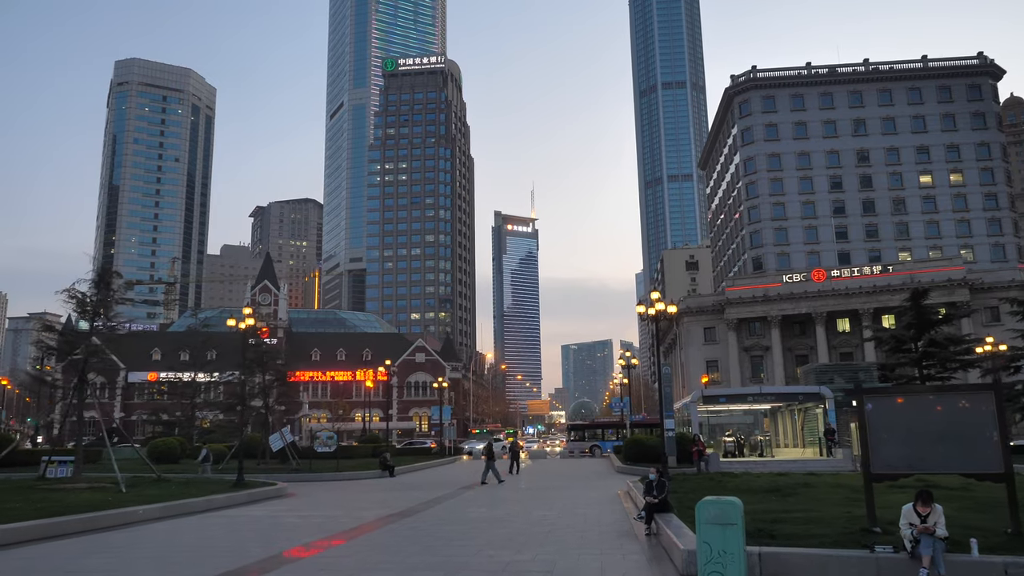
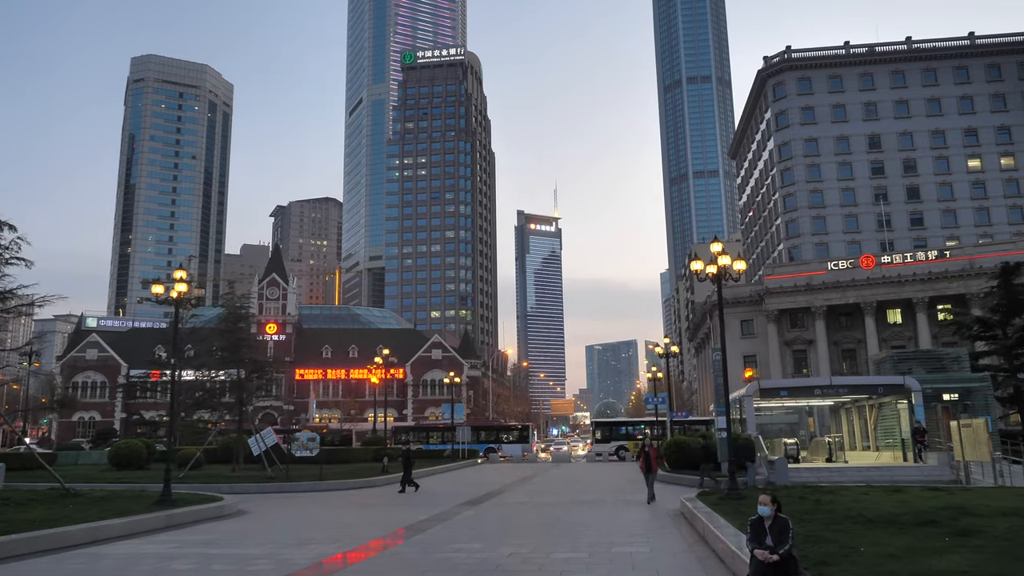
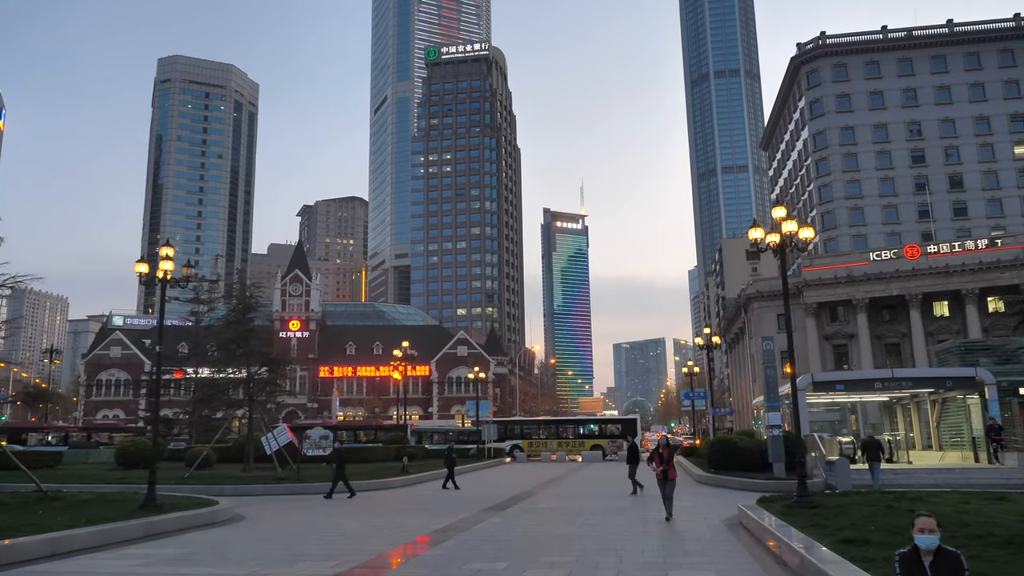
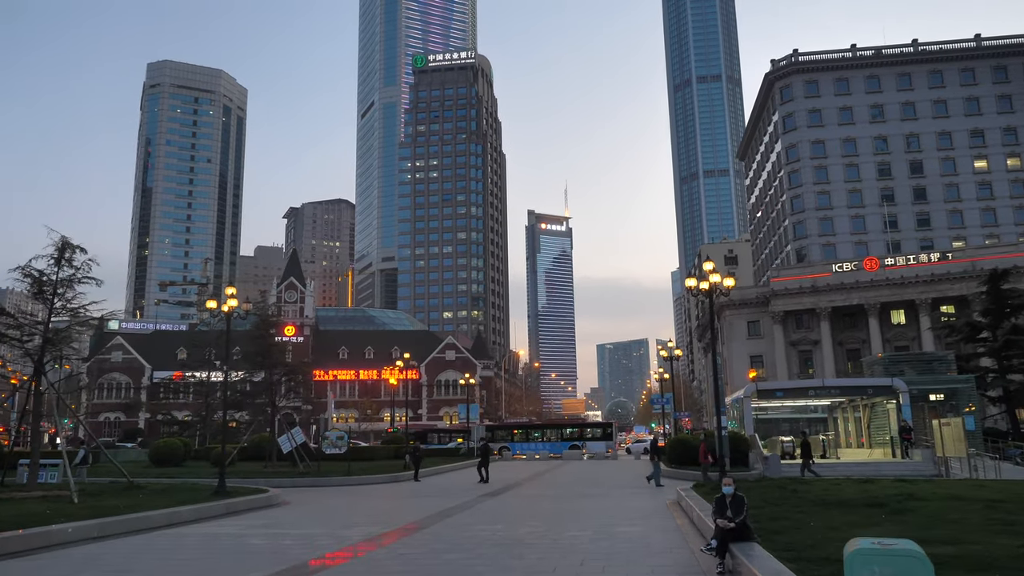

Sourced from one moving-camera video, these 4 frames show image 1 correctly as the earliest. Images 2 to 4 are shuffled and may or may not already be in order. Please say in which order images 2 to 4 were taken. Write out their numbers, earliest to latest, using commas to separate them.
4, 2, 3
